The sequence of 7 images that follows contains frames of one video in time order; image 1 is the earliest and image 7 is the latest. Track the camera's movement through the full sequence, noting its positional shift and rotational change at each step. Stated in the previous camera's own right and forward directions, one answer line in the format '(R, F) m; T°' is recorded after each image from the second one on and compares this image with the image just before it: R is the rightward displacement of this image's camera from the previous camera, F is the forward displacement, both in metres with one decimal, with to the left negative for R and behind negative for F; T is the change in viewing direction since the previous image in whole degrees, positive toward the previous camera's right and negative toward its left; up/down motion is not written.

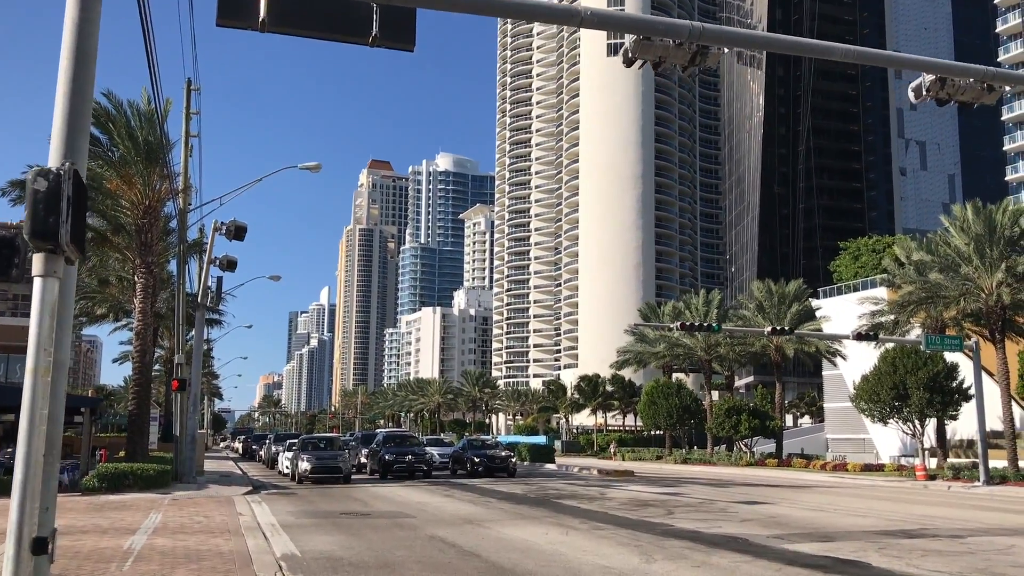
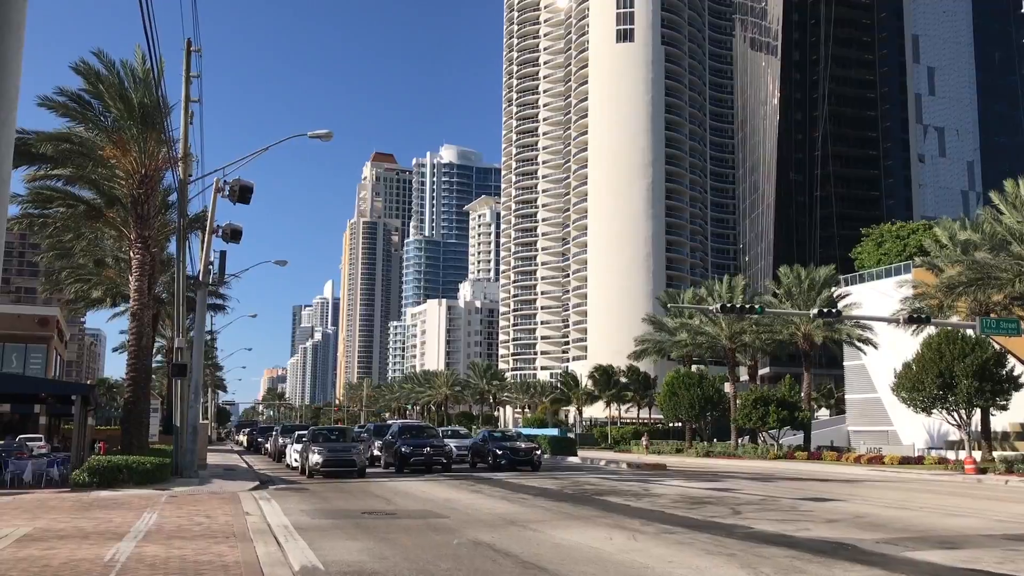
(-0.6, +2.1) m; 0°
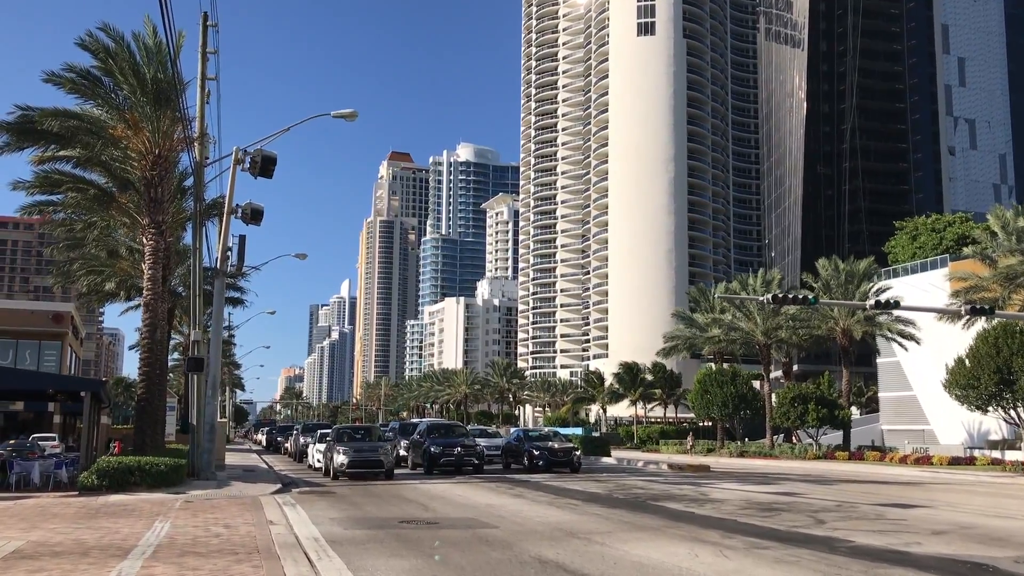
(-0.5, +1.6) m; -1°
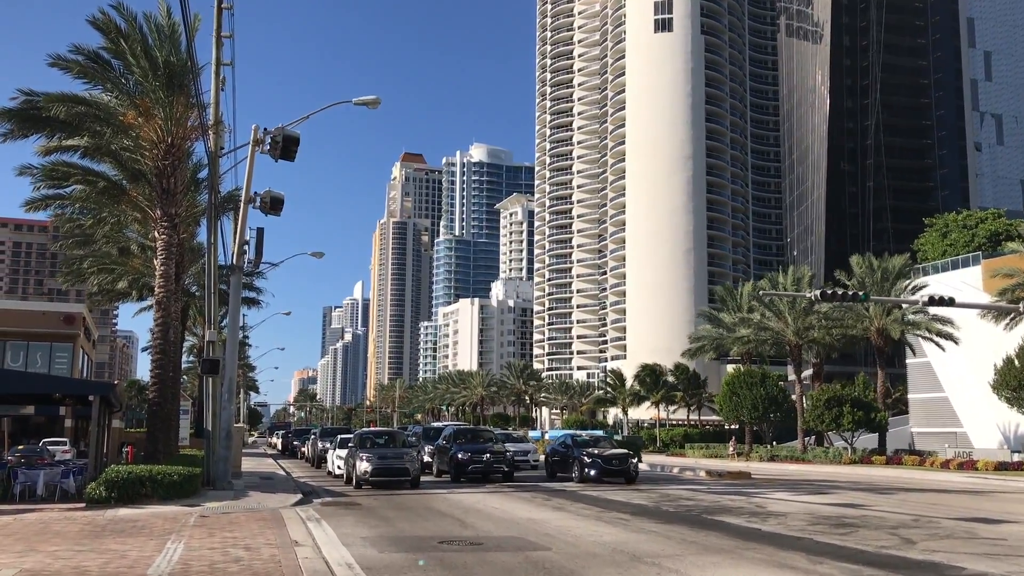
(-0.5, +1.4) m; -1°
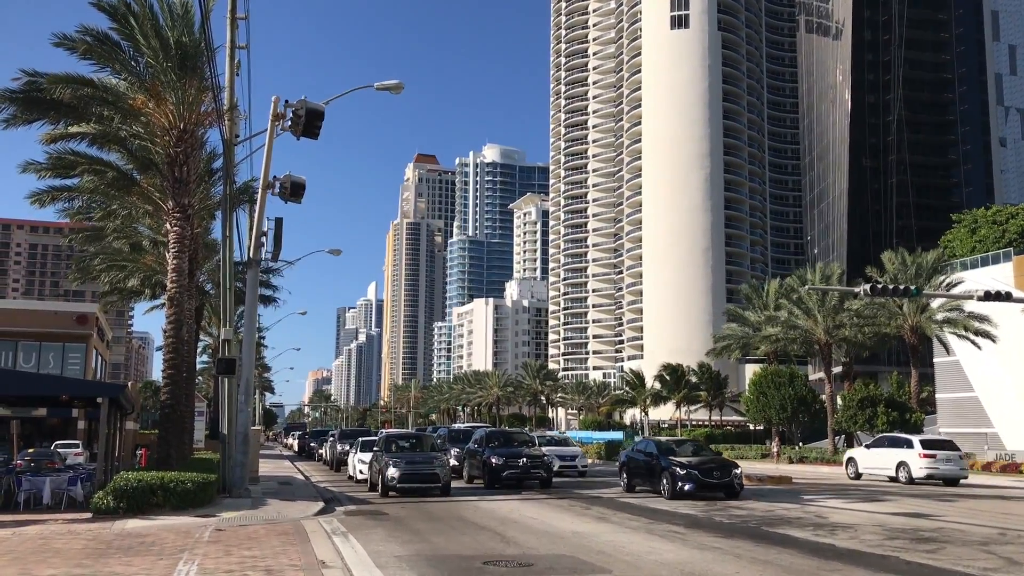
(-0.4, +1.2) m; -1°
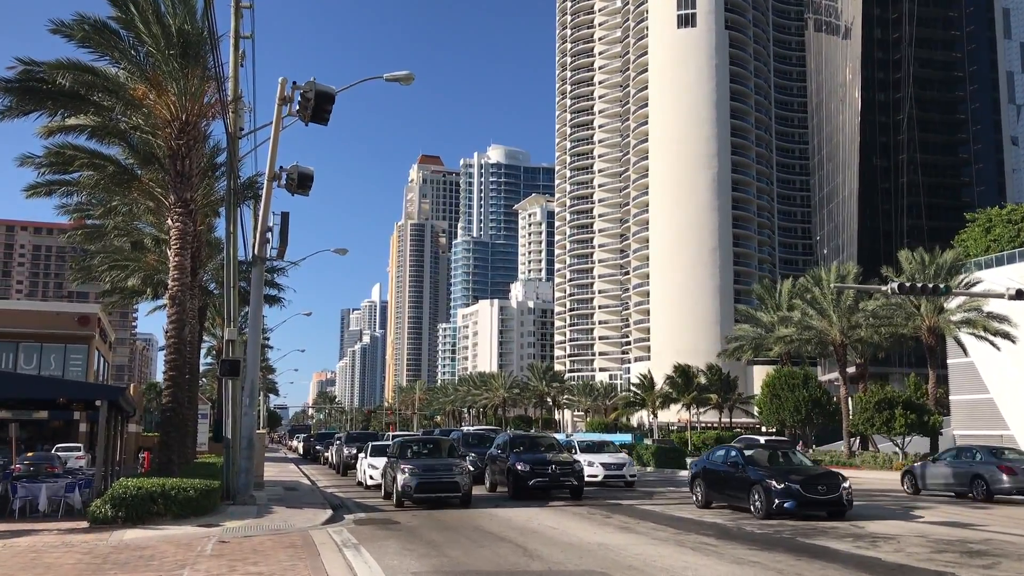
(-0.2, +0.8) m; 0°
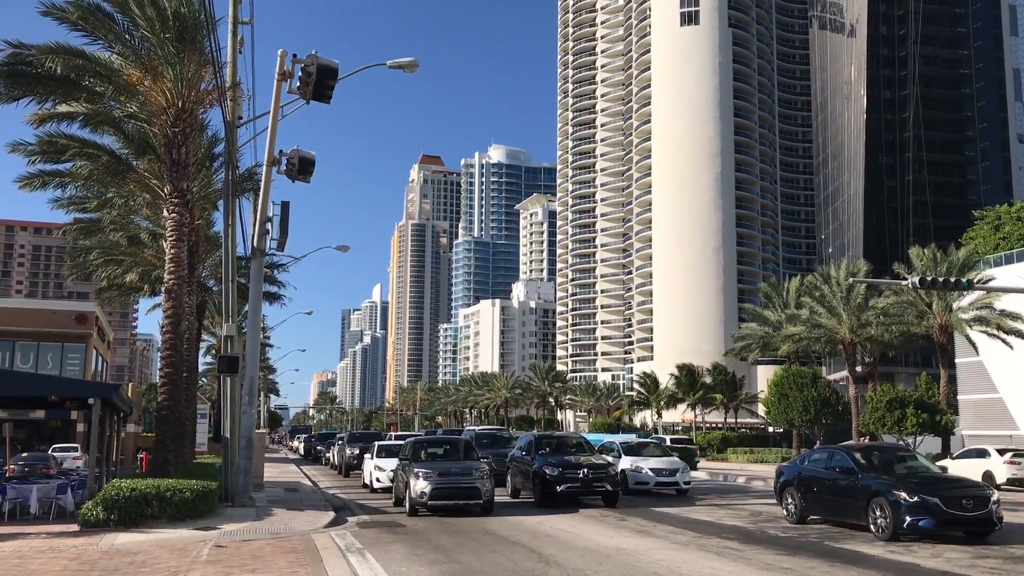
(-0.2, +0.7) m; 0°
